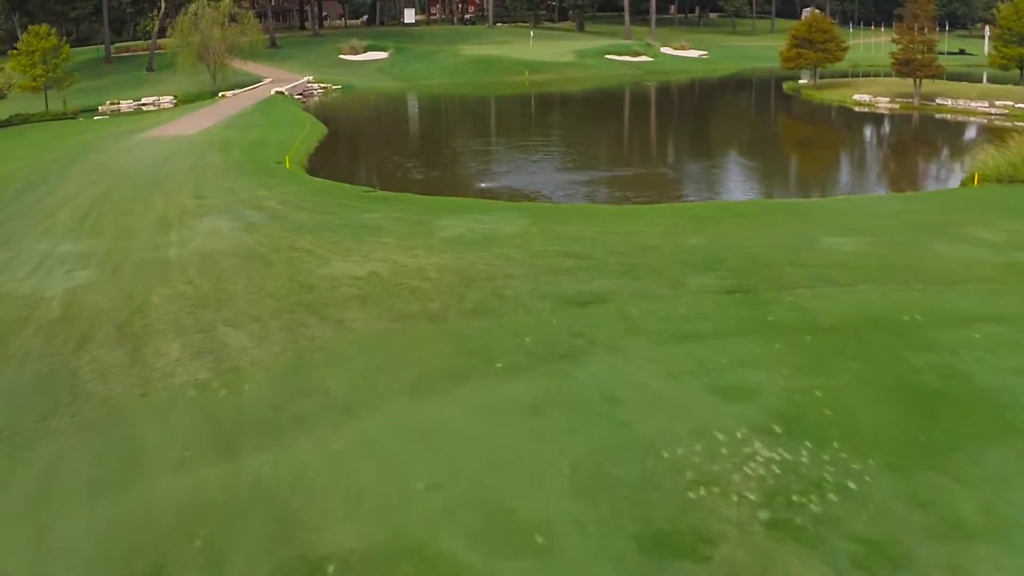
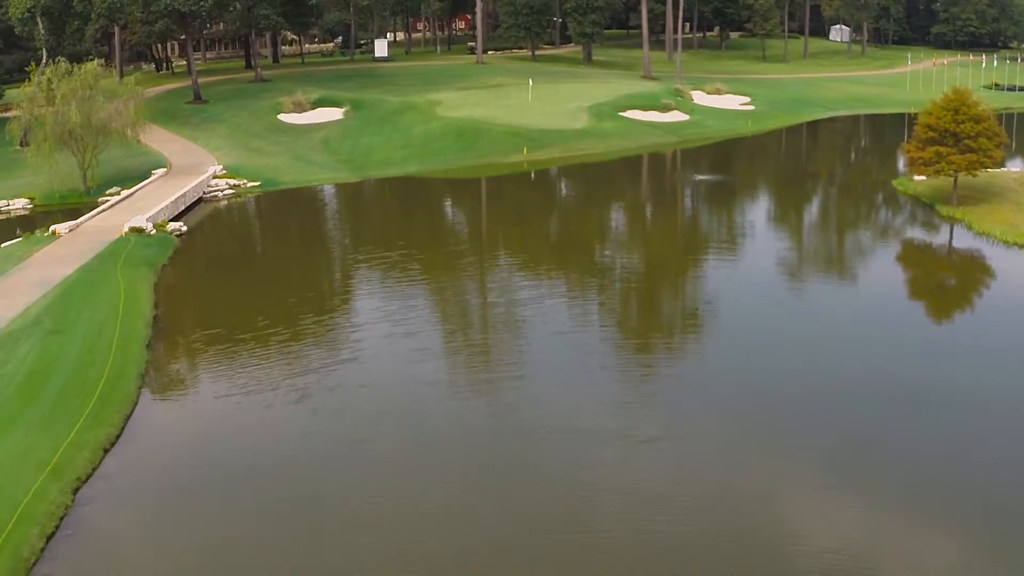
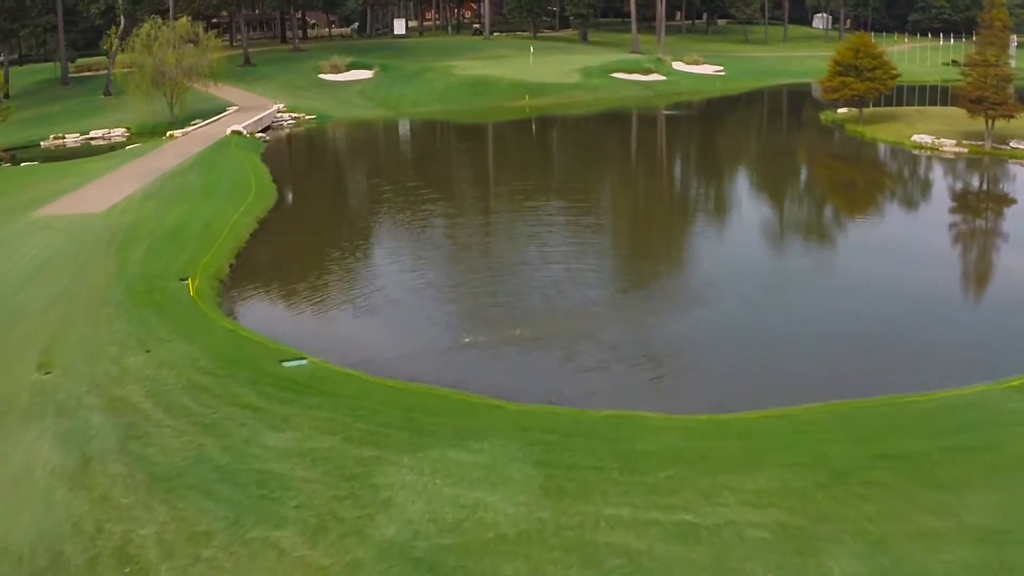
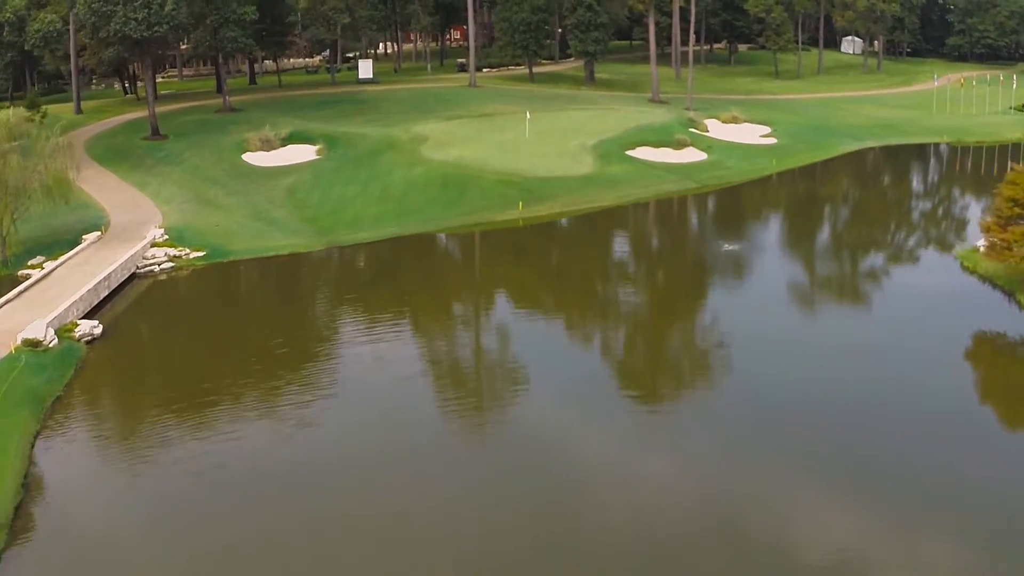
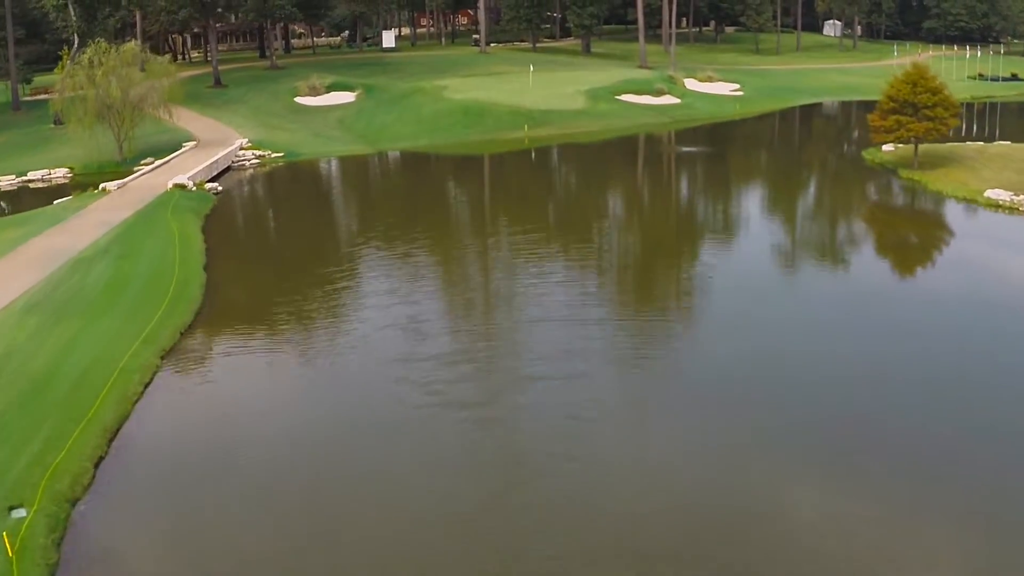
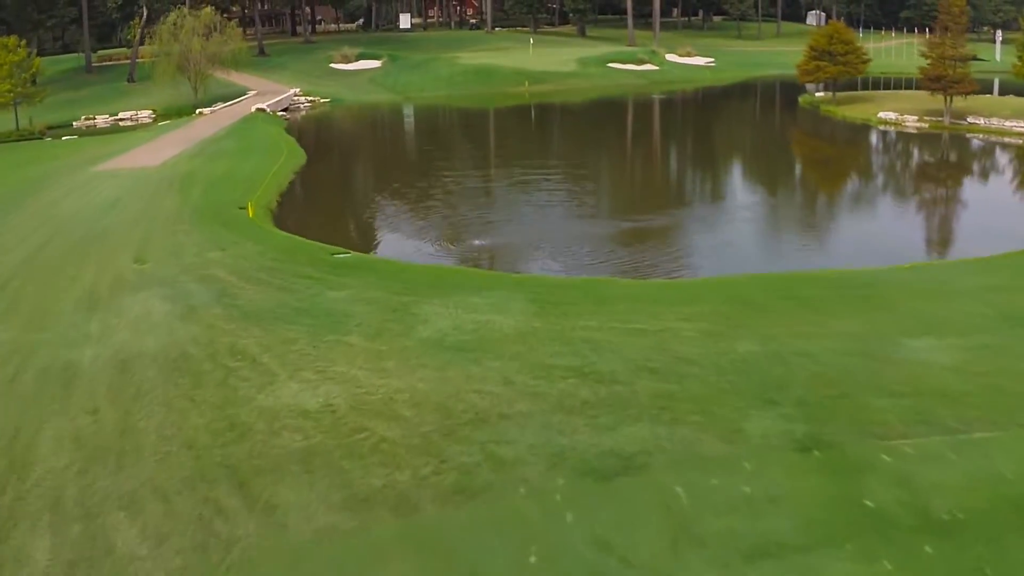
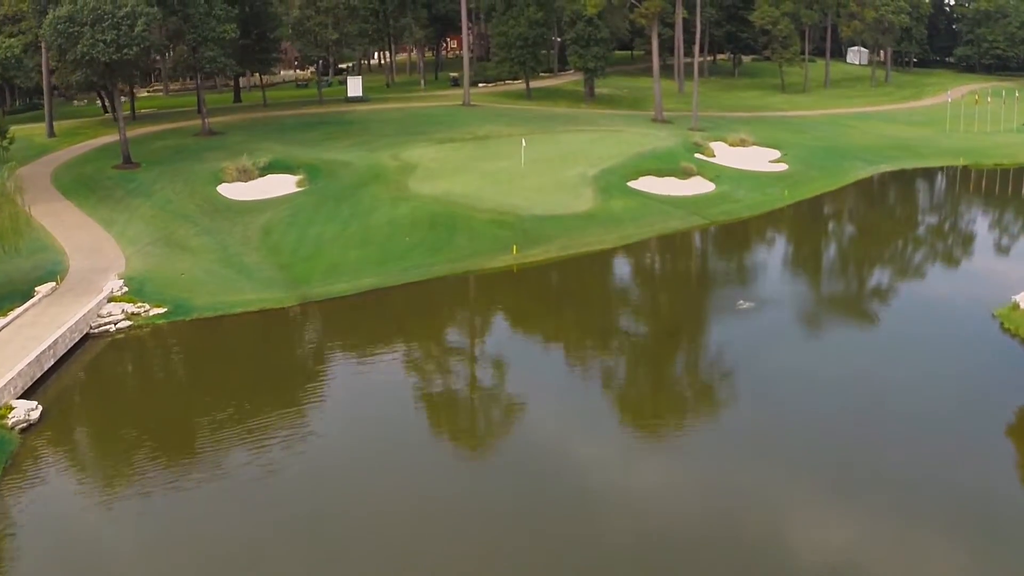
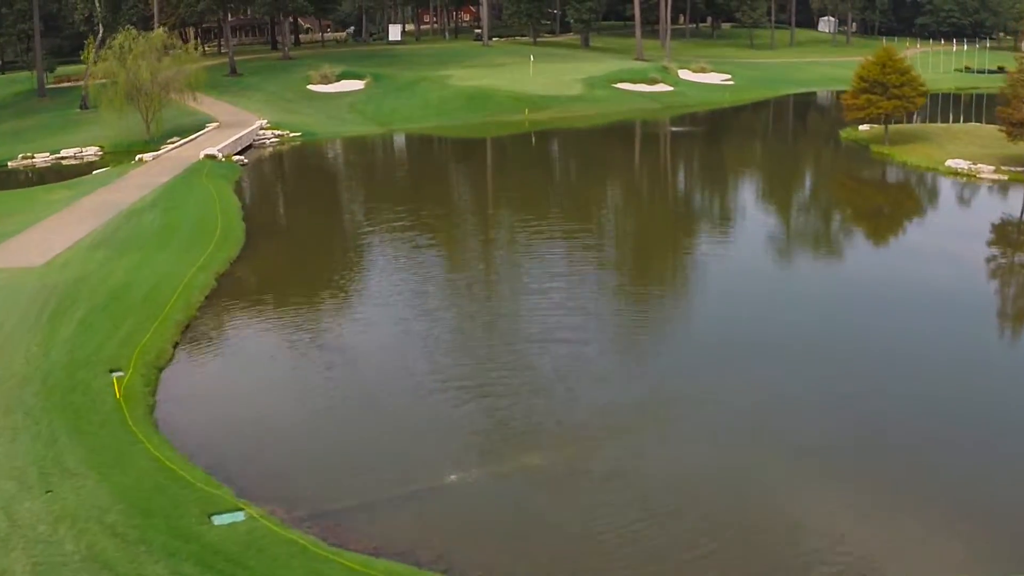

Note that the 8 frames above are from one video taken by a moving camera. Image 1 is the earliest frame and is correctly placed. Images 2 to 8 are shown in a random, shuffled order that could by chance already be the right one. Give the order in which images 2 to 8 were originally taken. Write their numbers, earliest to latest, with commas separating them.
6, 3, 8, 5, 2, 4, 7
